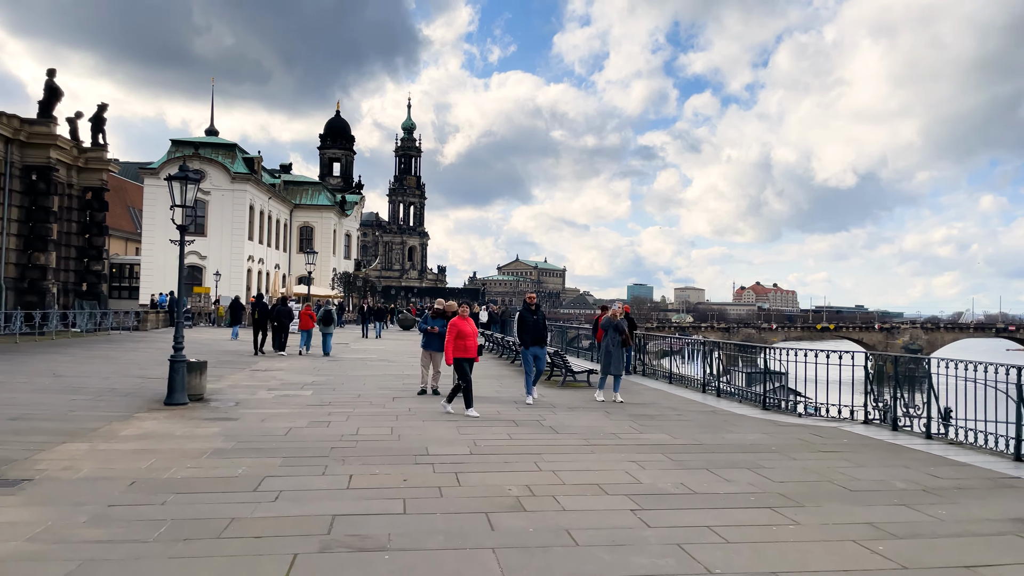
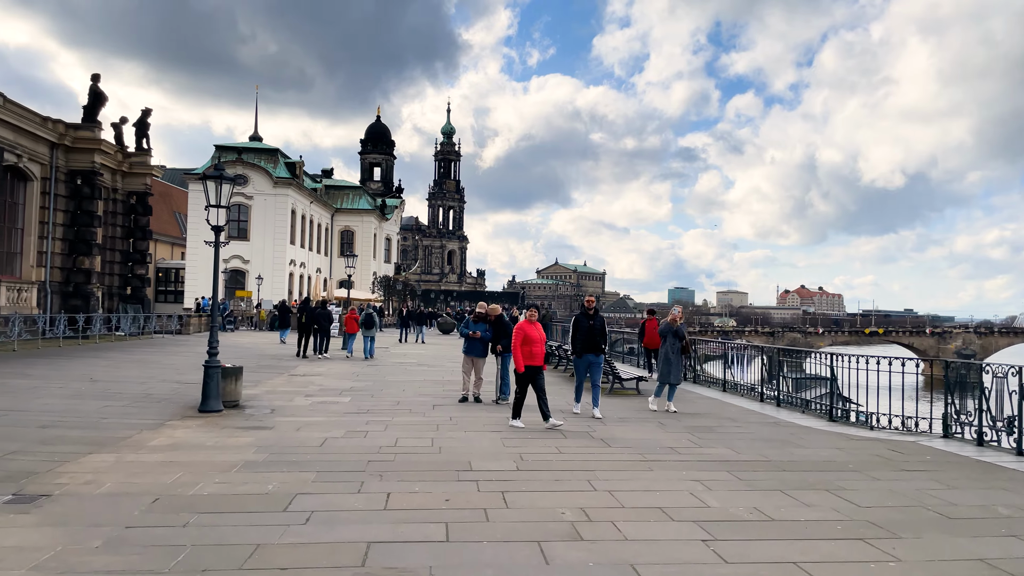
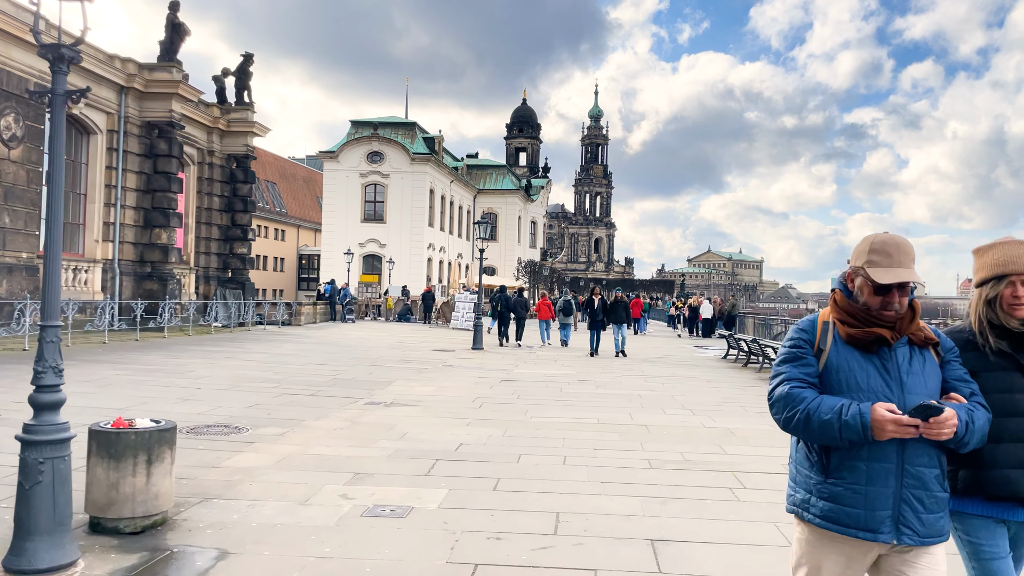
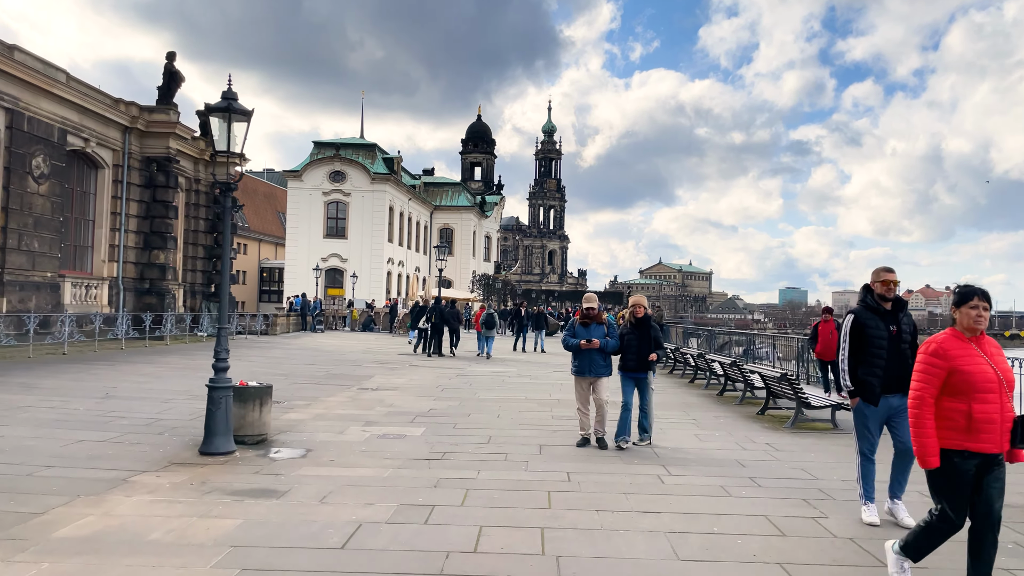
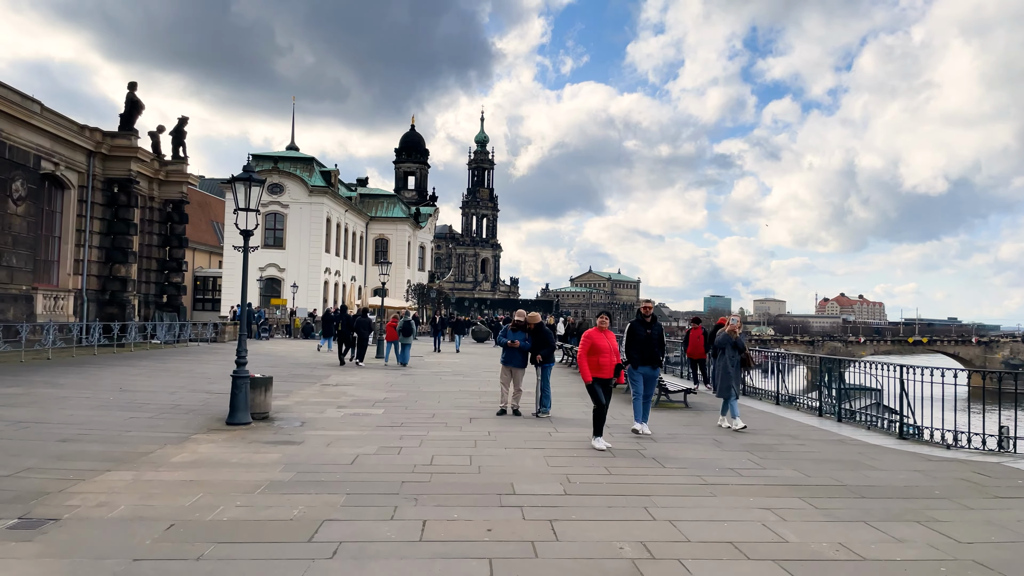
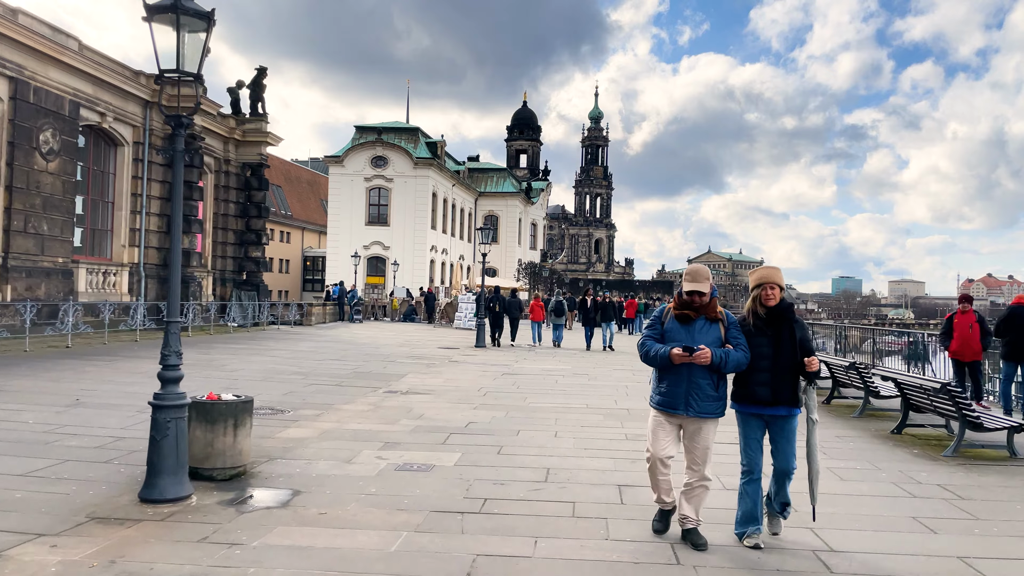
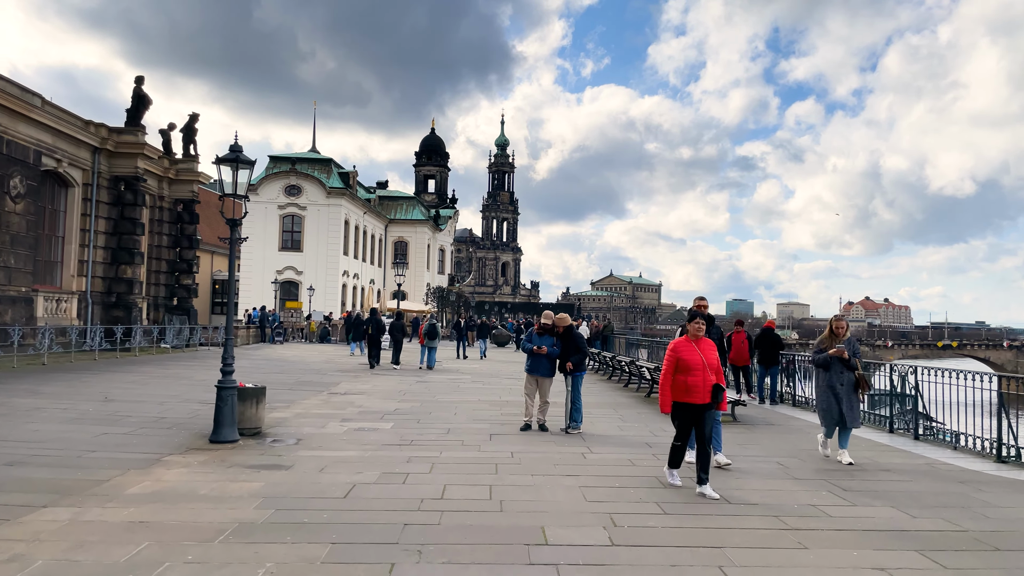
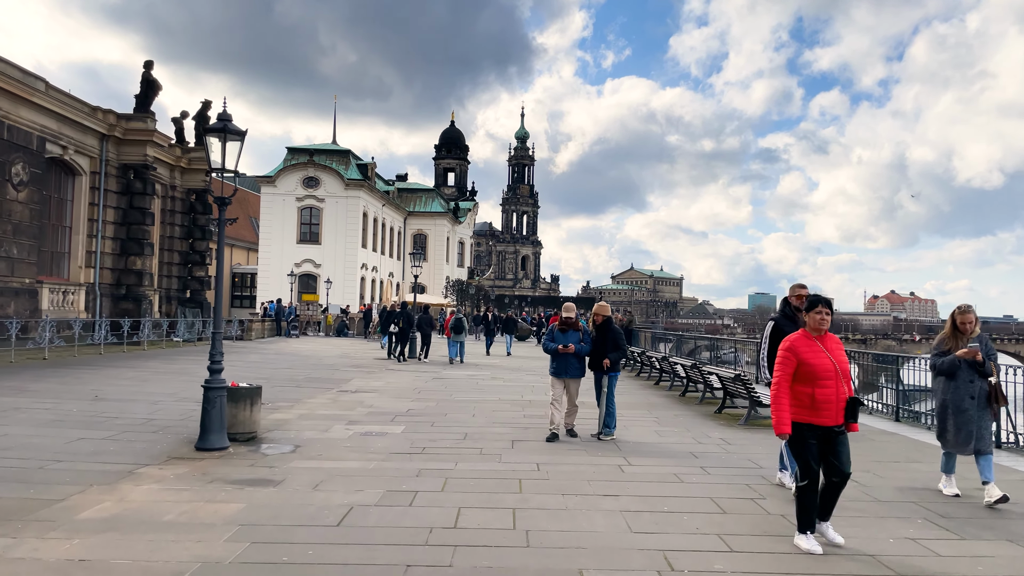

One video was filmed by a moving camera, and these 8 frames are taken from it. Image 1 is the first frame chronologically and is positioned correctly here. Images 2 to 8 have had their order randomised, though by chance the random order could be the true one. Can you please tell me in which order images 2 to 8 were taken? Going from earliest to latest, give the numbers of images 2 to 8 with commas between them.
2, 5, 7, 8, 4, 6, 3
